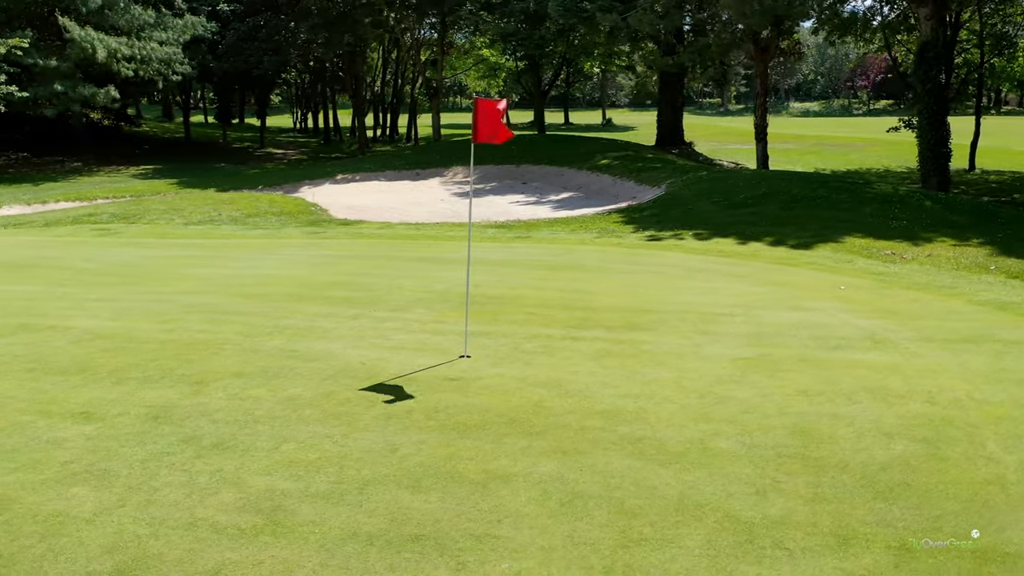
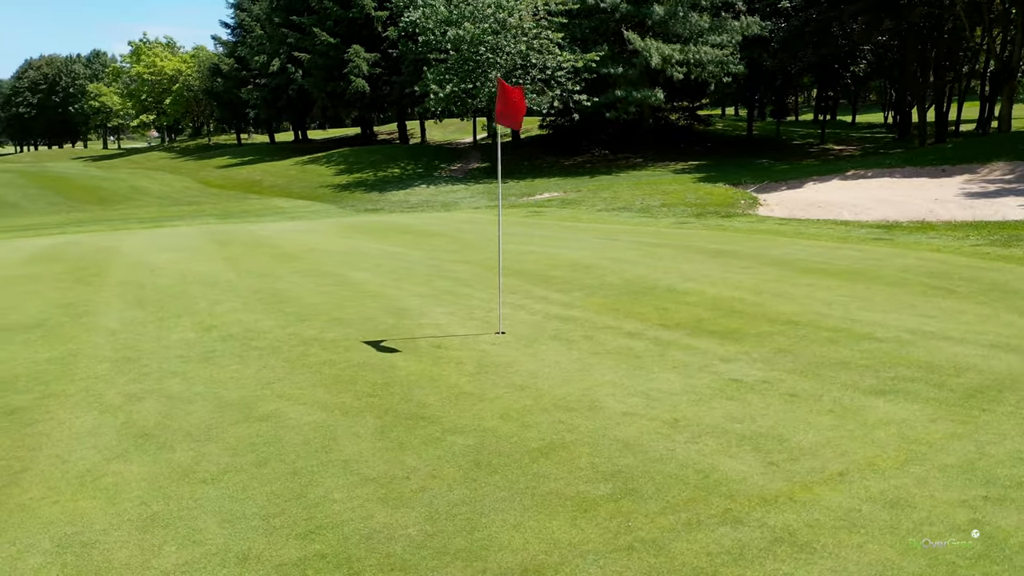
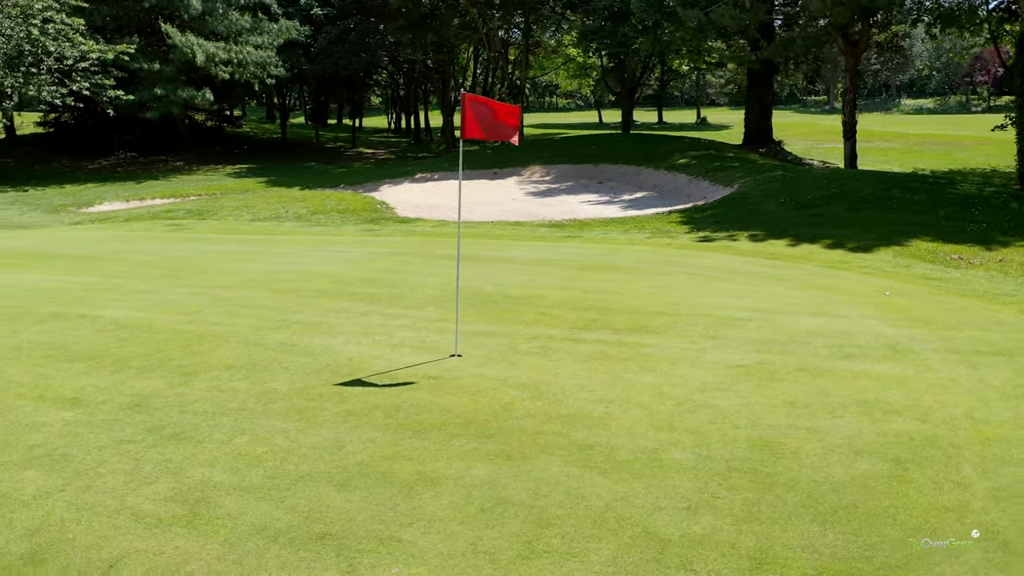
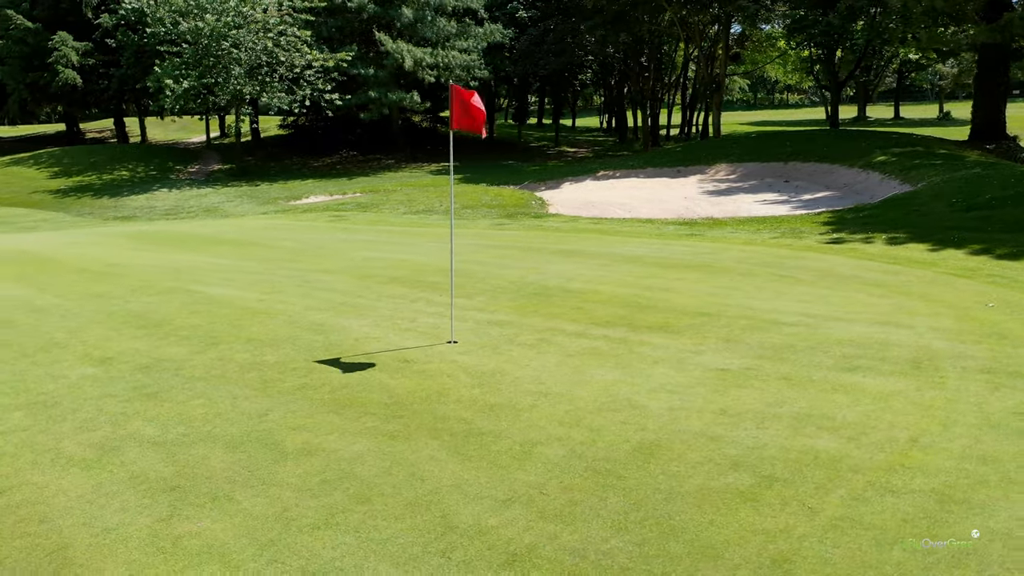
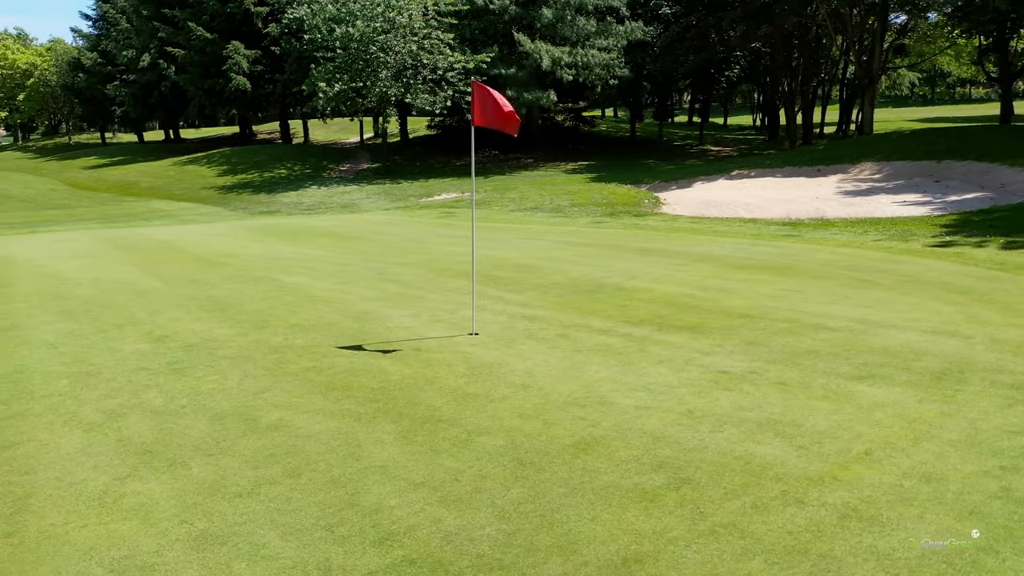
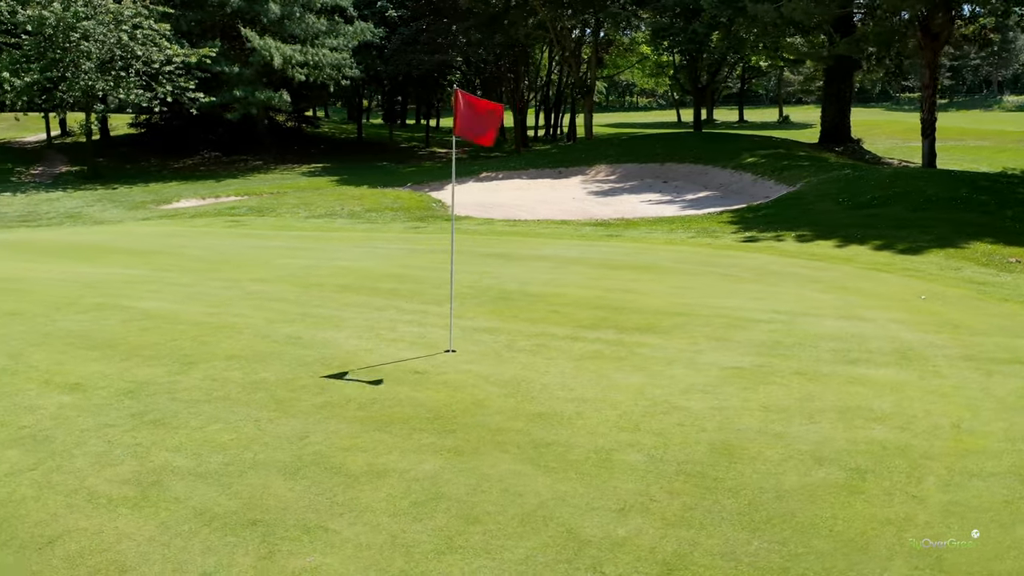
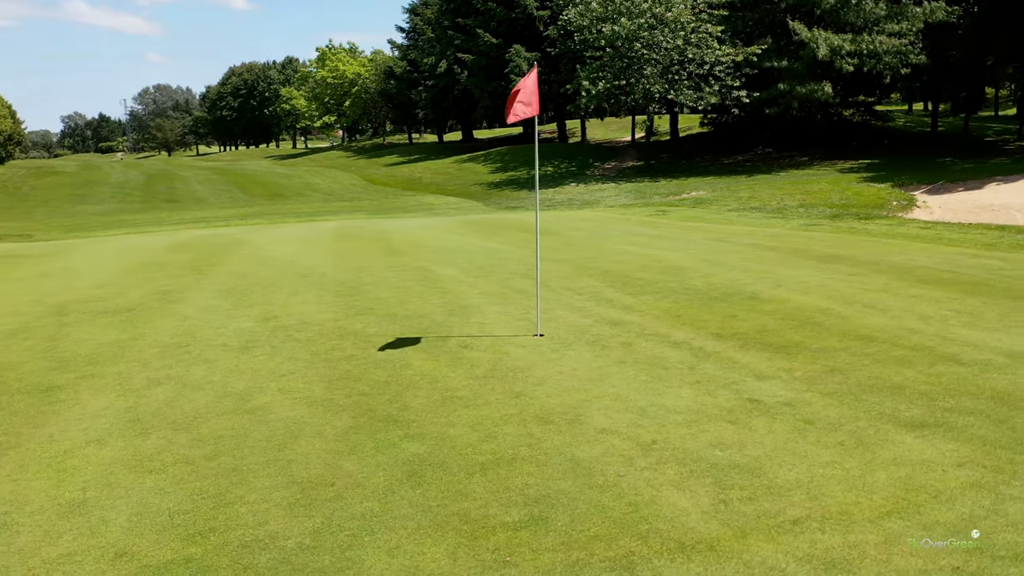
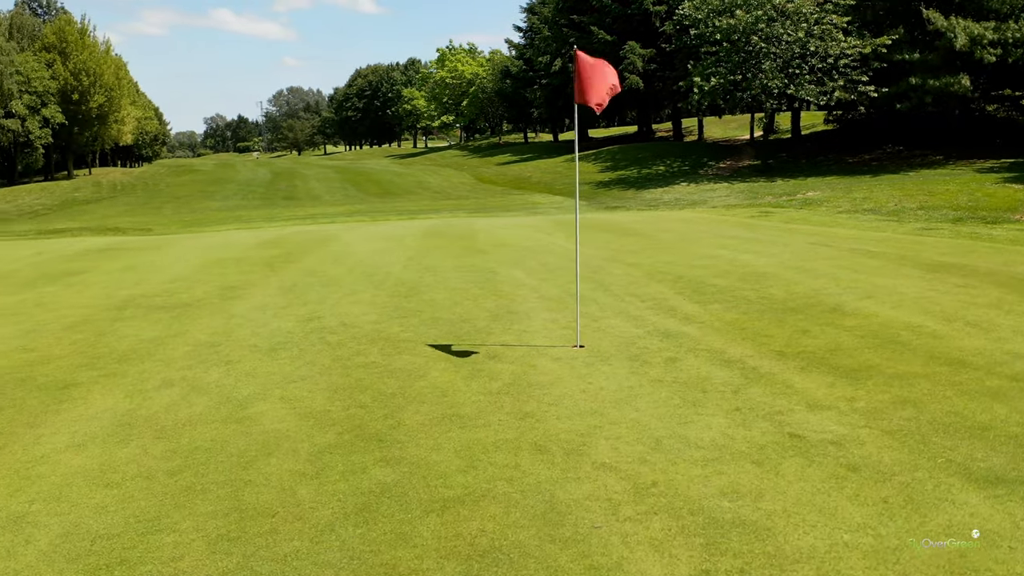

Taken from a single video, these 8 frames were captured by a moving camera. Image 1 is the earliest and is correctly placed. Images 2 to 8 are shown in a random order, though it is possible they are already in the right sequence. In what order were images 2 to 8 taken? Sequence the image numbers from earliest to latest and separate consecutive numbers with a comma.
3, 6, 4, 5, 2, 7, 8
